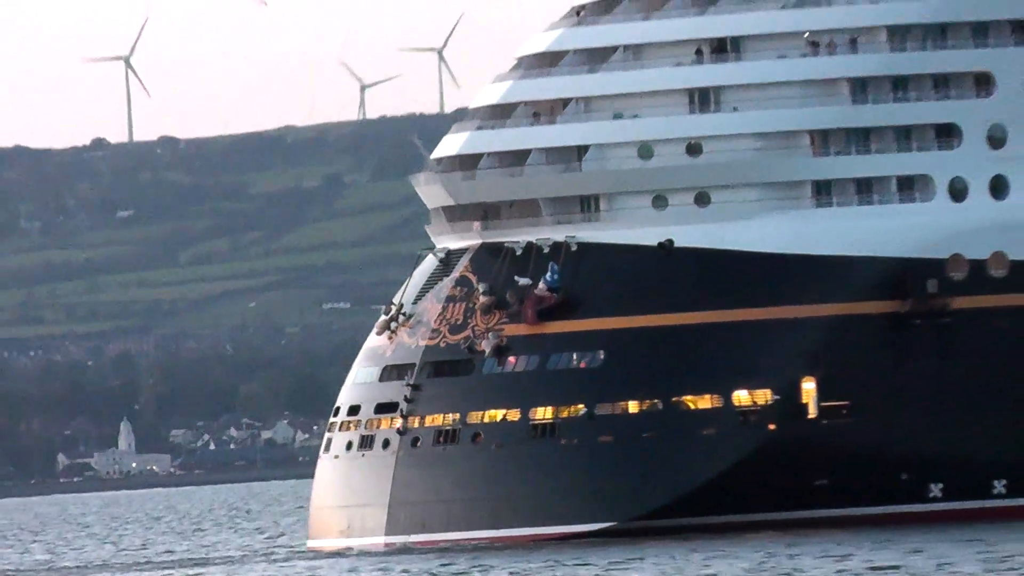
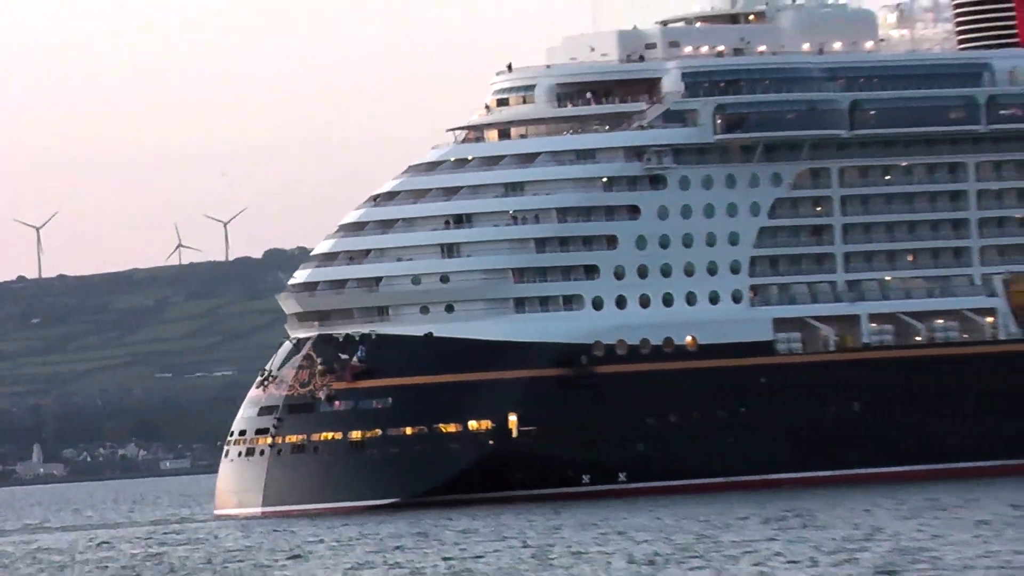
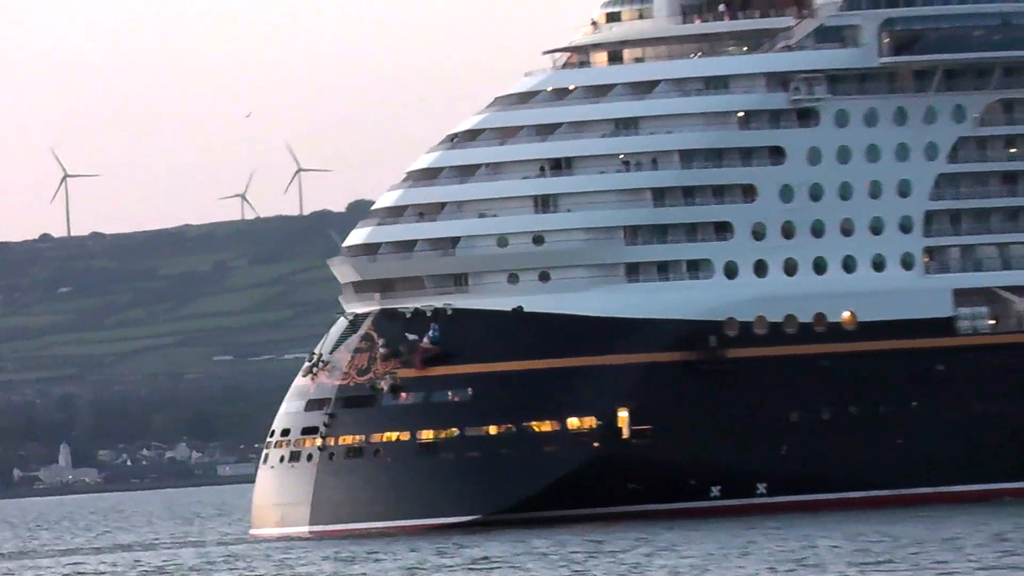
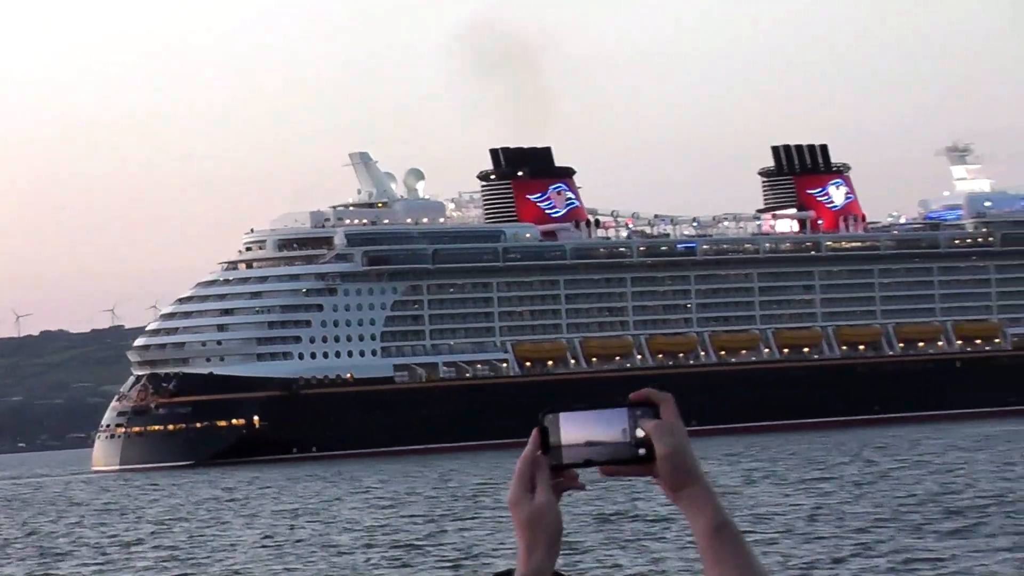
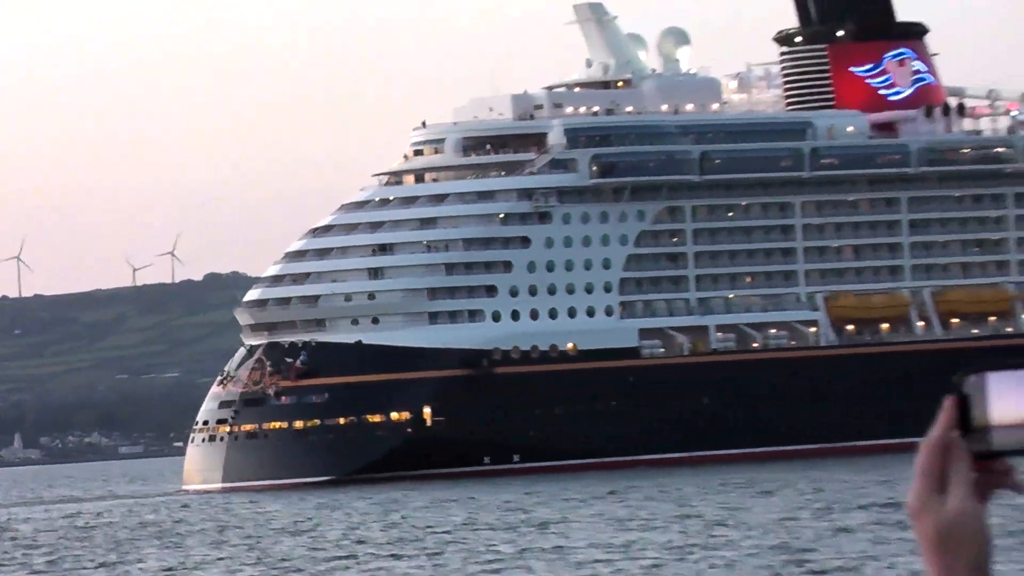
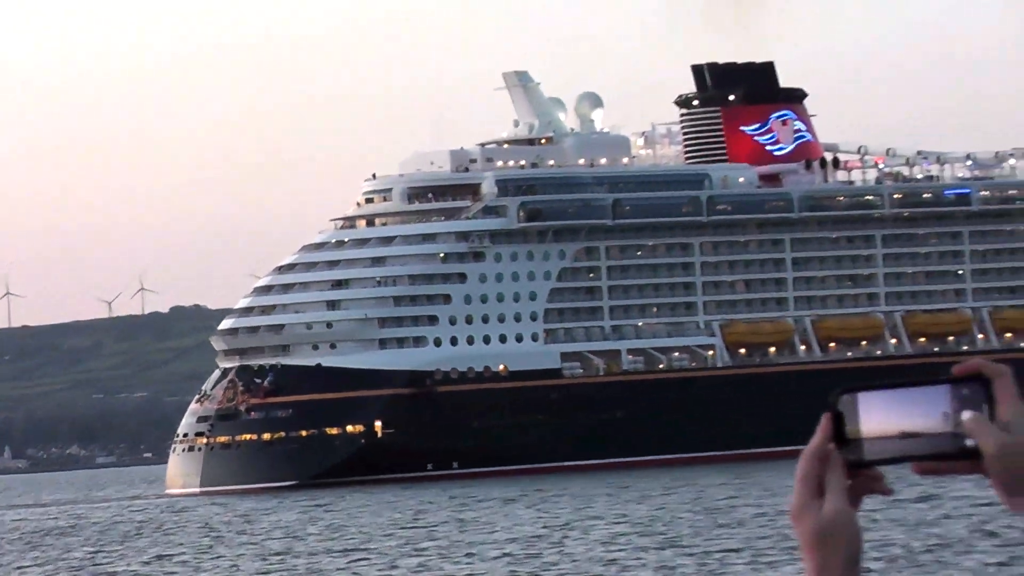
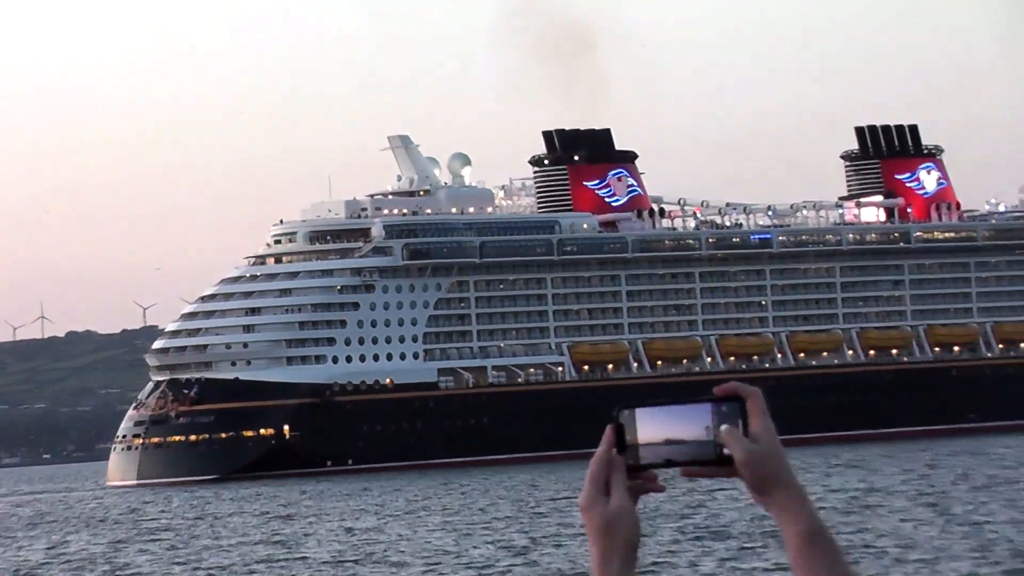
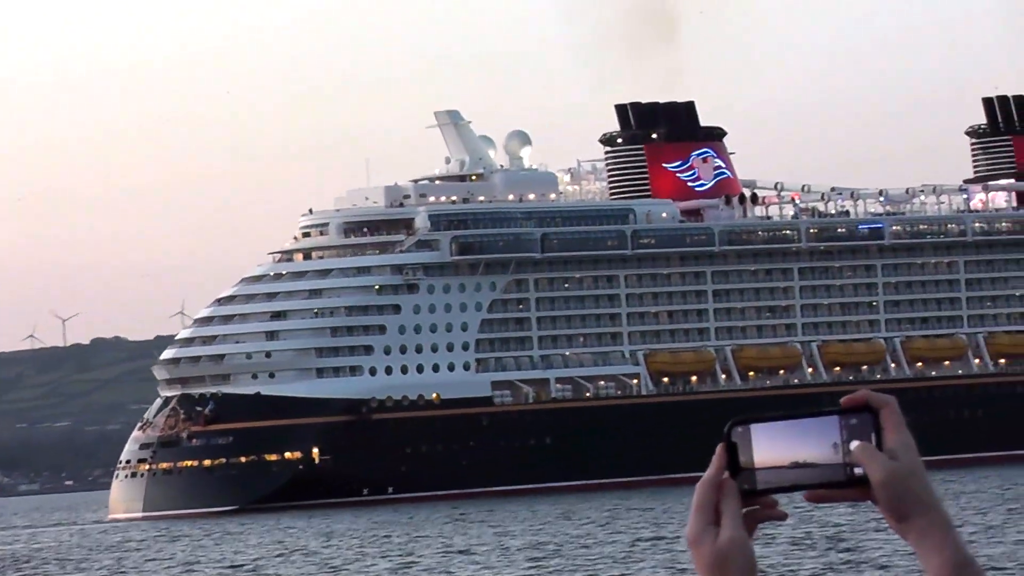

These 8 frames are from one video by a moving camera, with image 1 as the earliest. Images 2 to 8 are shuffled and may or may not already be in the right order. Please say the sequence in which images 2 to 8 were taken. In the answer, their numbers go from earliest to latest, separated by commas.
3, 2, 5, 6, 8, 7, 4
